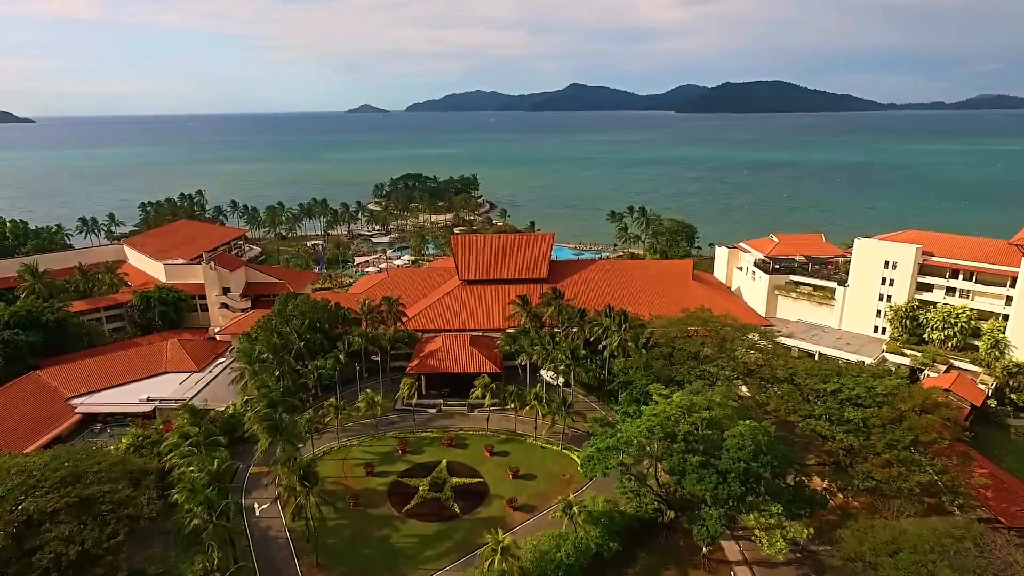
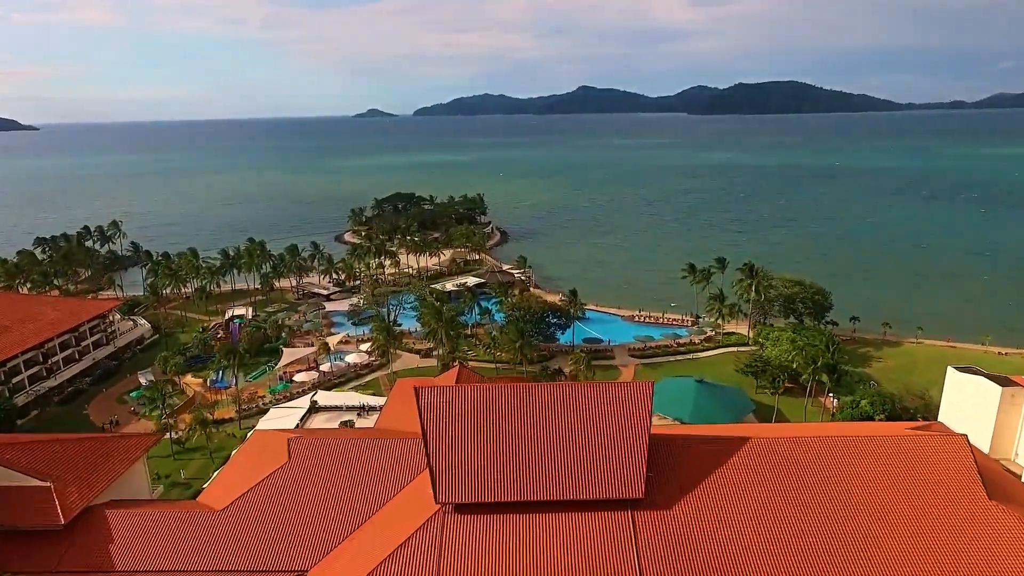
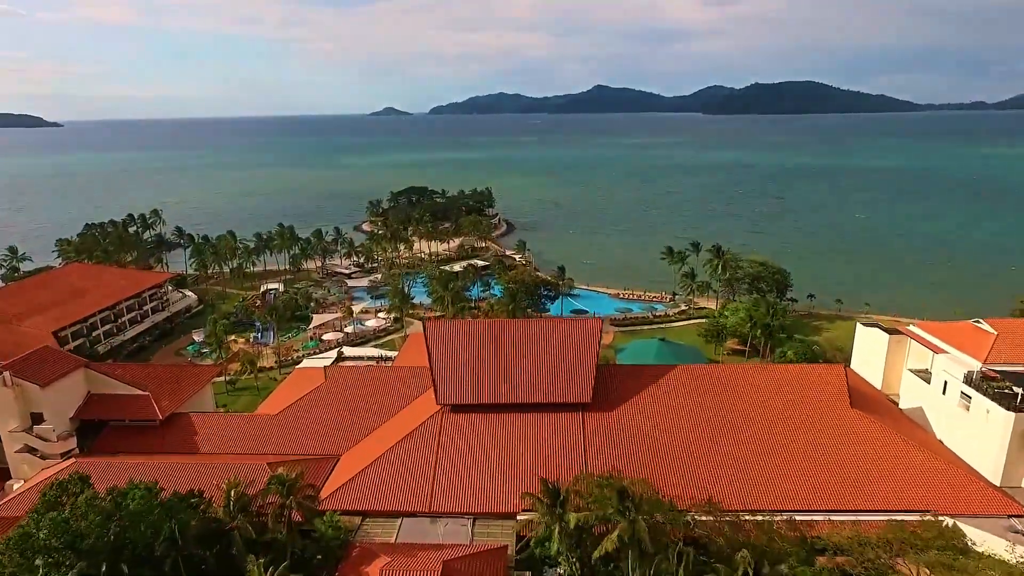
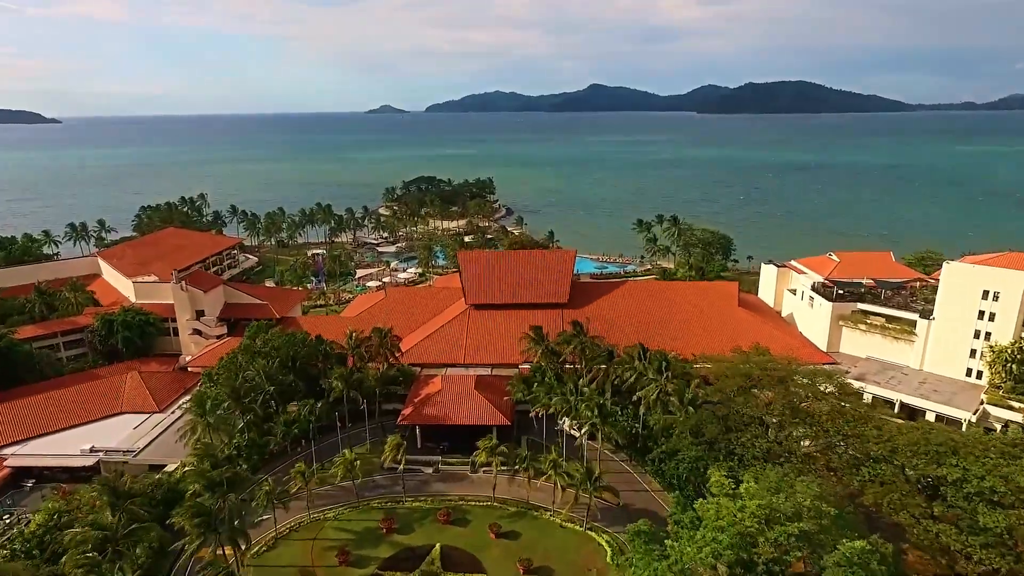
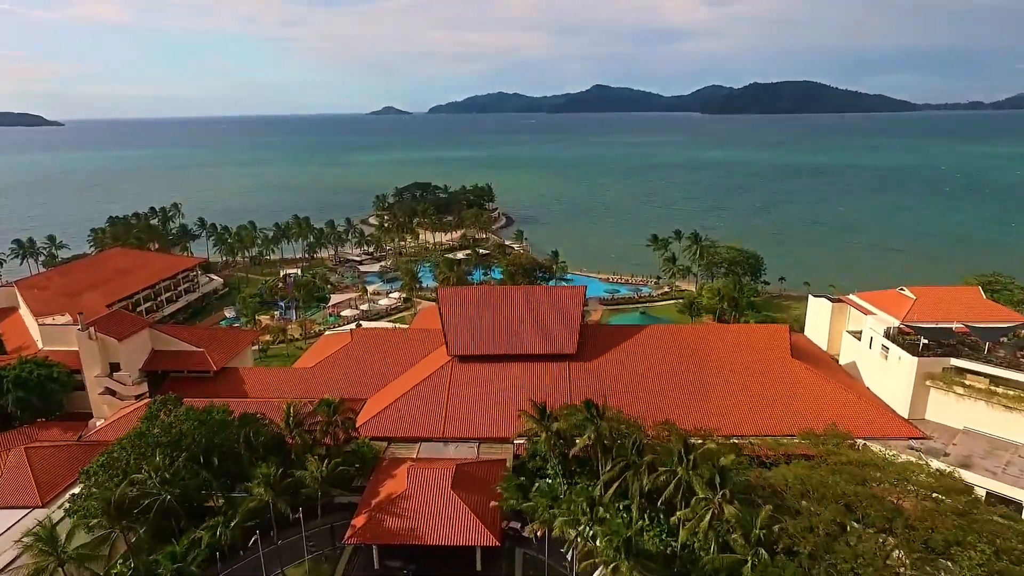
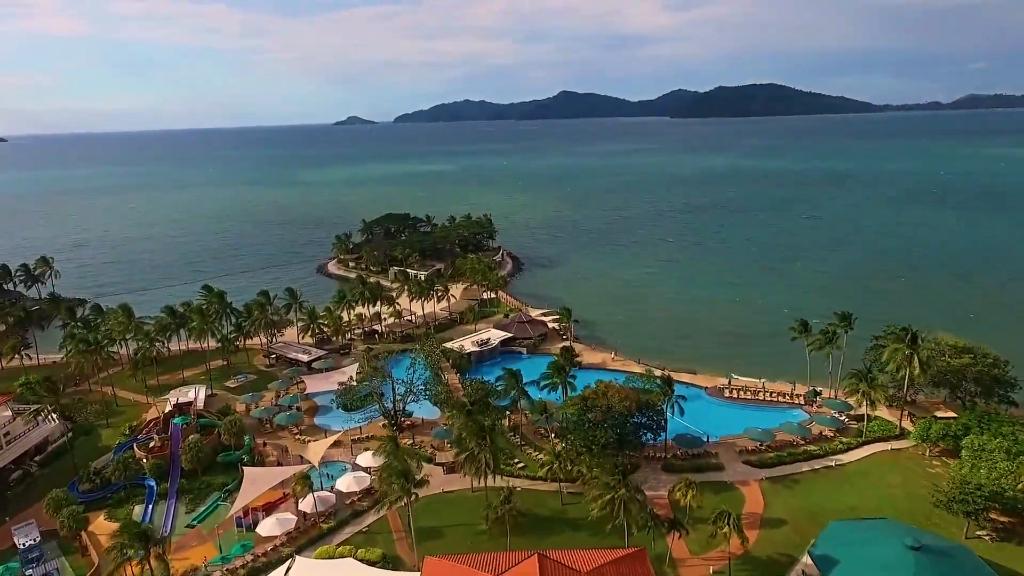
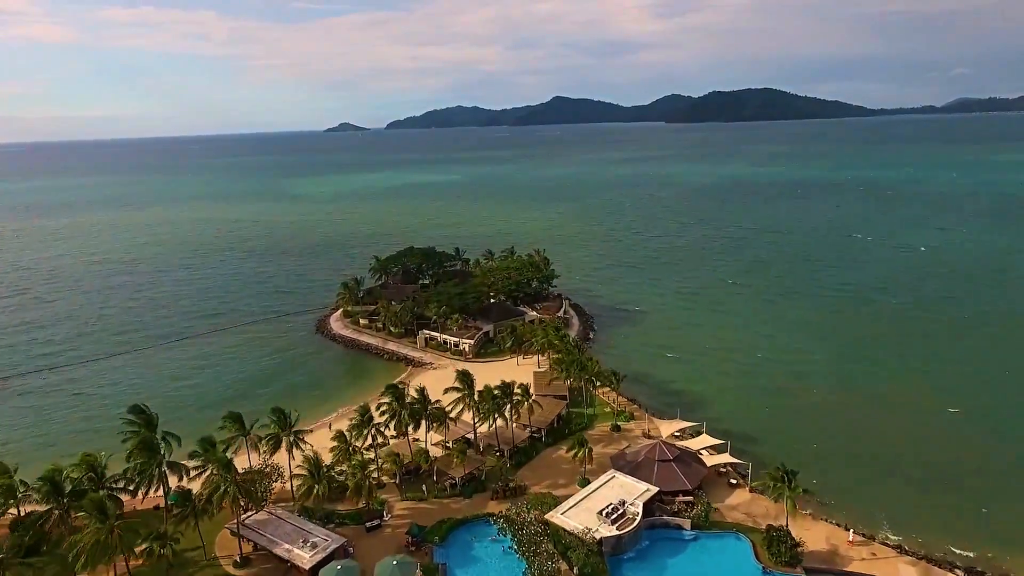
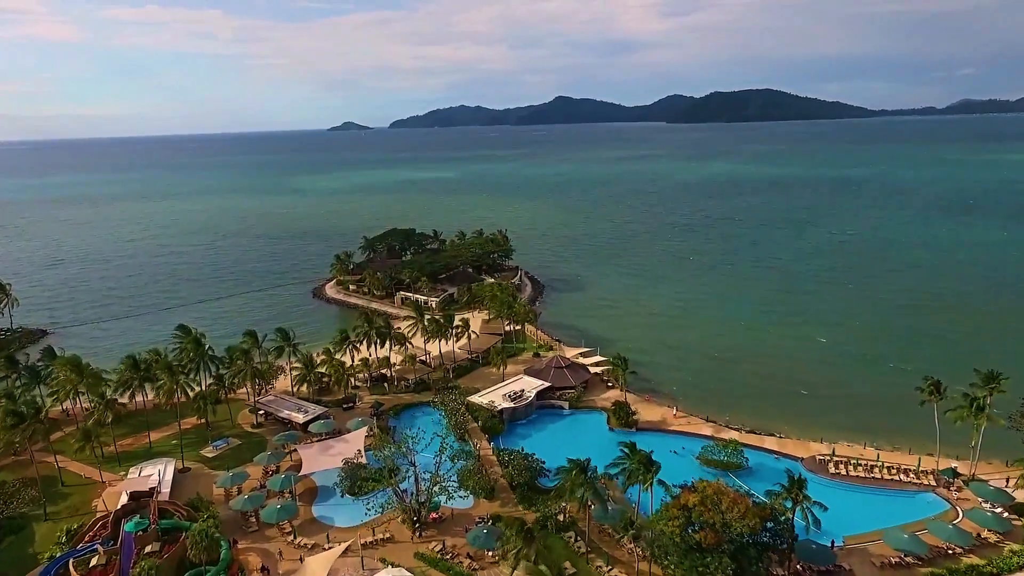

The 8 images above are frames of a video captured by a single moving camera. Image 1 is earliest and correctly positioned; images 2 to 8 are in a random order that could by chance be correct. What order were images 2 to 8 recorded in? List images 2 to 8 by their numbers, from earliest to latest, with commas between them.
4, 5, 3, 2, 6, 8, 7
